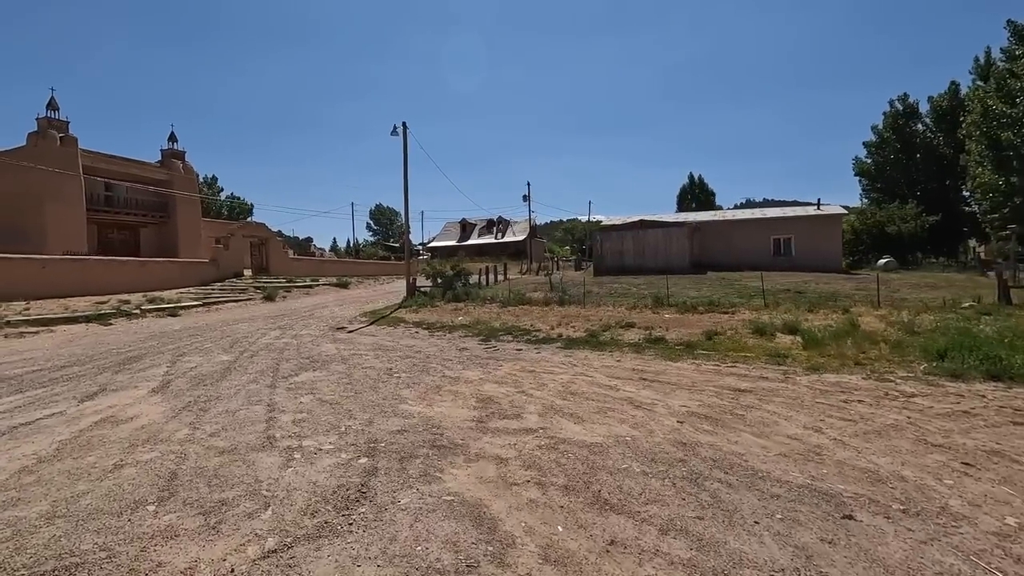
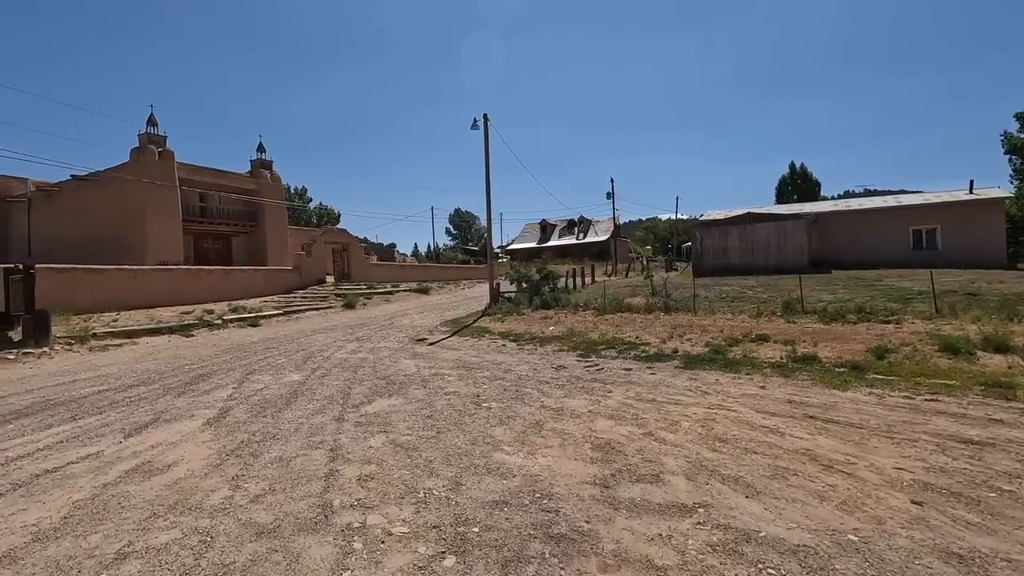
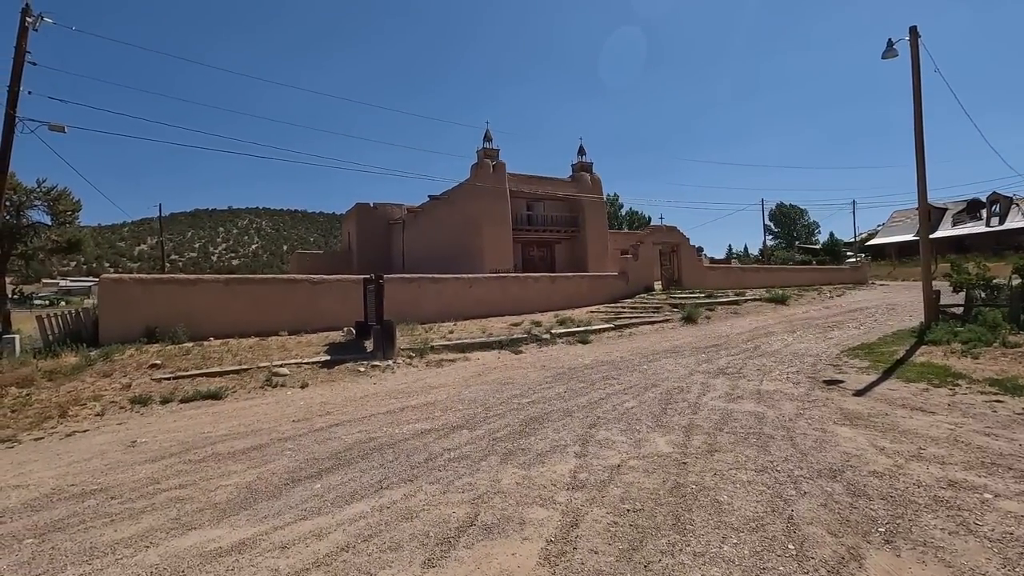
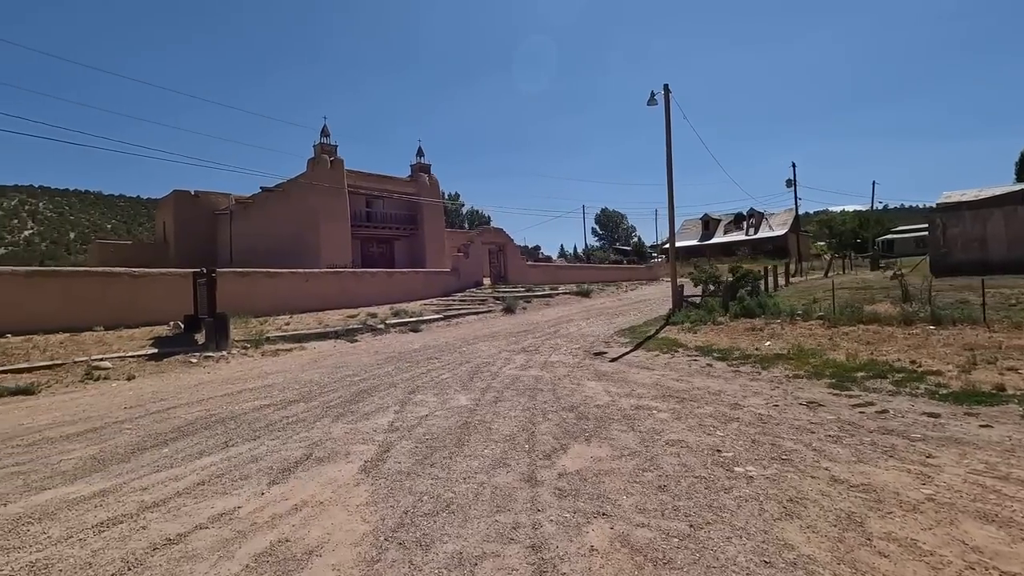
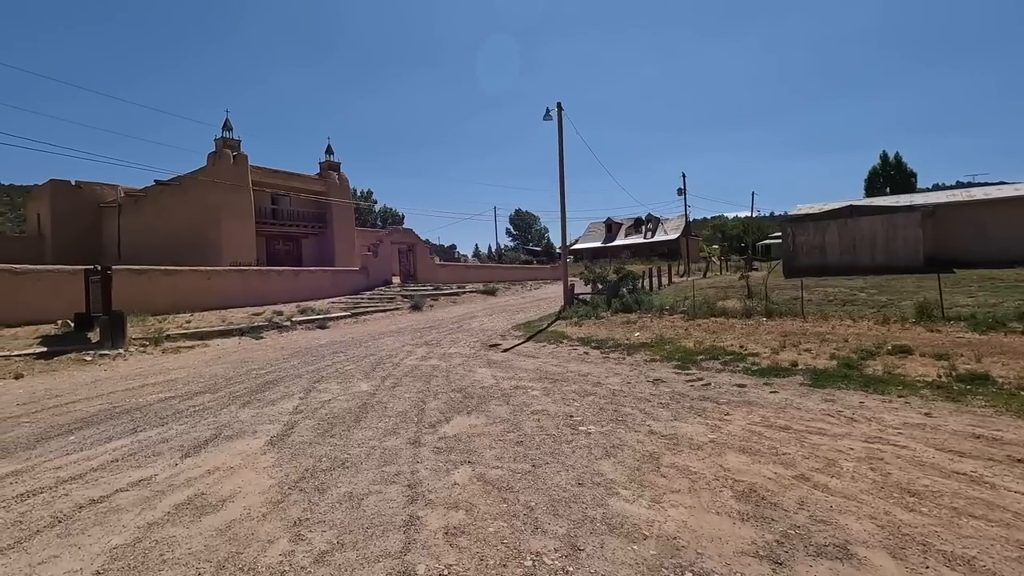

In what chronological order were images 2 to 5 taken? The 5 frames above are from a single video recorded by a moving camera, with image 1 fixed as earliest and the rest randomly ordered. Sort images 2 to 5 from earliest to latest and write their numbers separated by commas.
2, 5, 4, 3
